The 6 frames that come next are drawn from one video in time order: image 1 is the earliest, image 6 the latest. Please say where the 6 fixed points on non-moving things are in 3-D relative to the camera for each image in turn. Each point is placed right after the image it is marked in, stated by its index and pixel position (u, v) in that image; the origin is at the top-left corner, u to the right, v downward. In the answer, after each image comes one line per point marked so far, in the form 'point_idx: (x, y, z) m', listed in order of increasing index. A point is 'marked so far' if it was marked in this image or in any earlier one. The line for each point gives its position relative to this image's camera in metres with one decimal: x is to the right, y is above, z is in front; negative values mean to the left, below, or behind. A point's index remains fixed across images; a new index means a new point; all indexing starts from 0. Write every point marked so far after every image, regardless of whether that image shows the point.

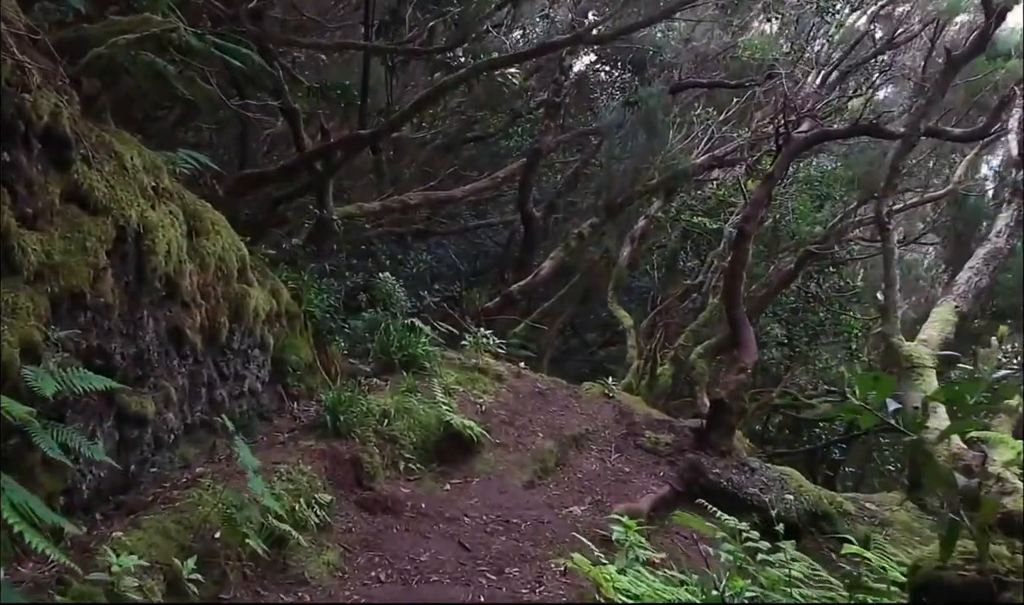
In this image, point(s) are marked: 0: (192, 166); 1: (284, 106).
0: (-1.7, +0.7, +7.1) m
1: (-1.5, +1.3, +8.7) m
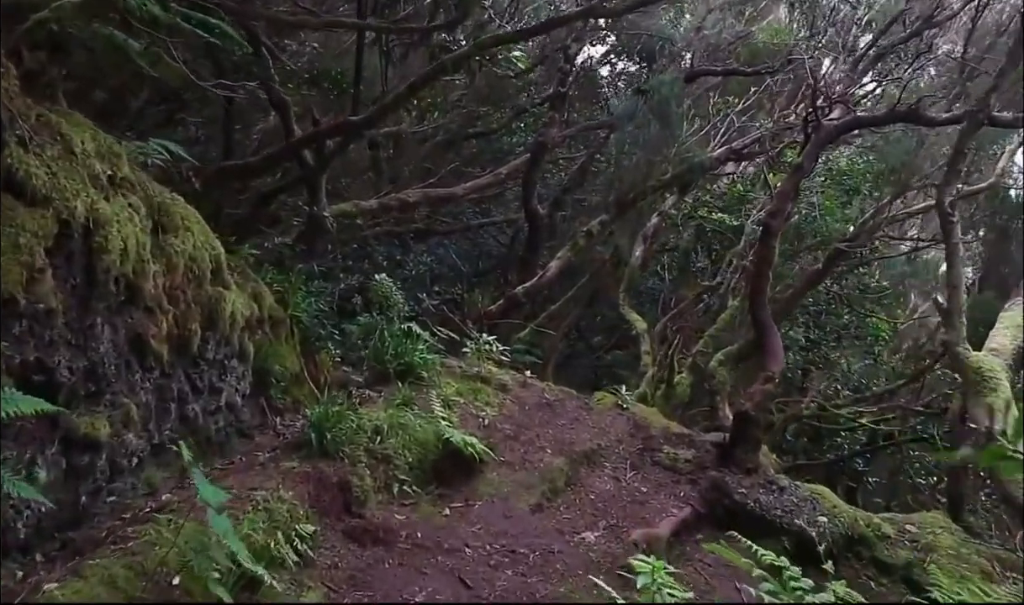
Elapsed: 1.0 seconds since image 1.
0: (-1.6, +0.7, +6.4) m
1: (-1.5, +1.3, +8.0) m
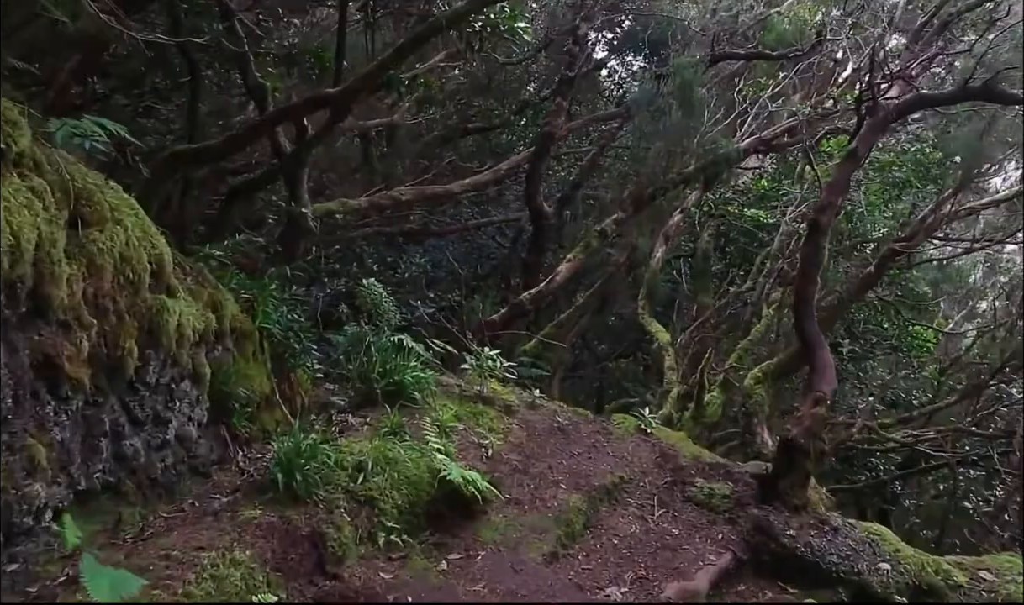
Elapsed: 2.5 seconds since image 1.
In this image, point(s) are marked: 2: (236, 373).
0: (-1.6, +0.7, +5.4) m
1: (-1.4, +1.2, +6.9) m
2: (-1.1, -0.3, +5.6) m
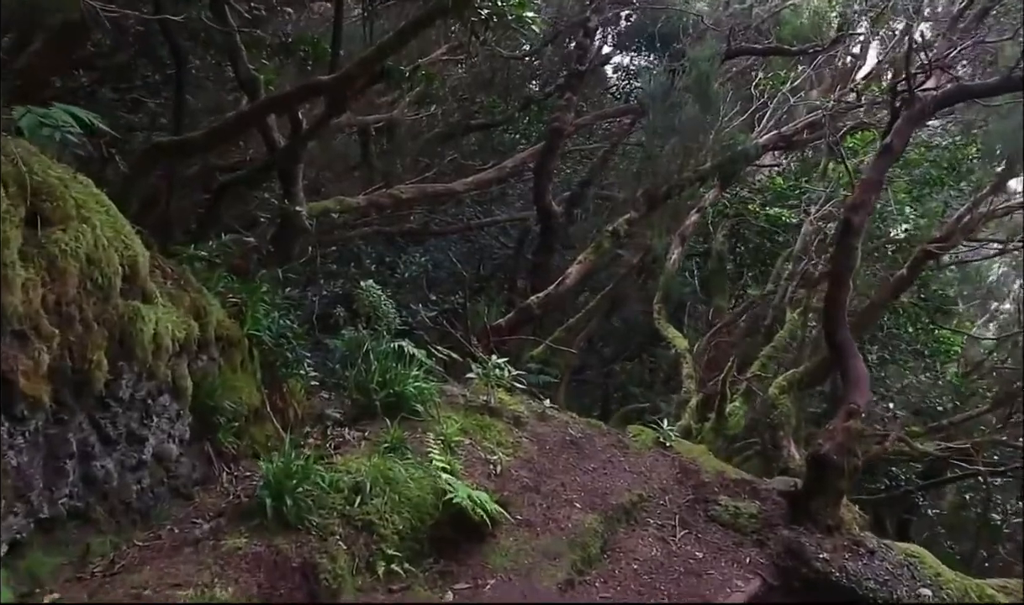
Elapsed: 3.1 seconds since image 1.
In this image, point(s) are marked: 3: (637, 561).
0: (-1.6, +0.6, +4.9) m
1: (-1.4, +1.2, +6.5) m
2: (-1.1, -0.3, +5.1) m
3: (+0.5, -1.0, +5.4) m
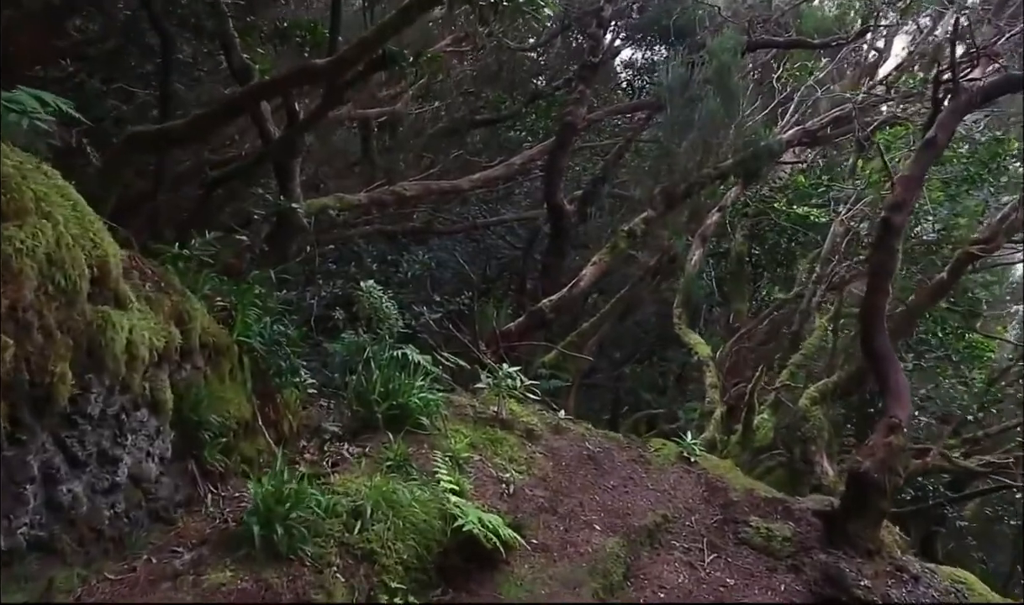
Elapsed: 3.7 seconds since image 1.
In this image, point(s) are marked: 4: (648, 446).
0: (-1.5, +0.6, +4.5) m
1: (-1.3, +1.2, +6.0) m
2: (-1.0, -0.3, +4.6) m
3: (+0.5, -1.0, +4.9) m
4: (+0.7, -0.7, +6.6) m
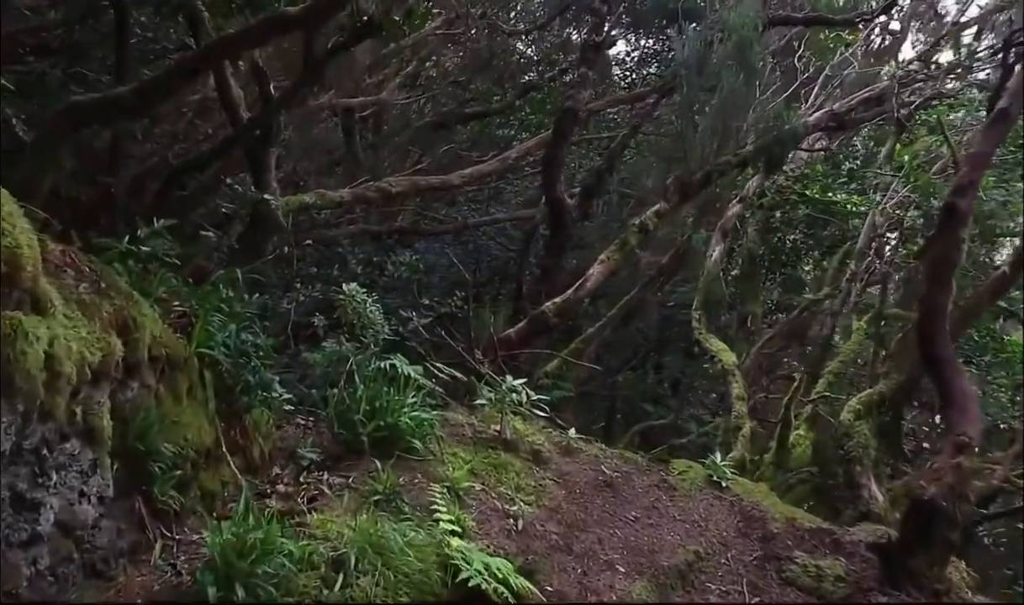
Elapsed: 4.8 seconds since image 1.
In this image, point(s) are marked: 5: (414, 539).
0: (-1.5, +0.6, +3.7) m
1: (-1.3, +1.2, +5.2) m
2: (-1.0, -0.3, +3.9) m
3: (+0.6, -1.1, +4.2) m
4: (+0.7, -0.7, +5.9) m
5: (-0.3, -0.7, +3.9) m
